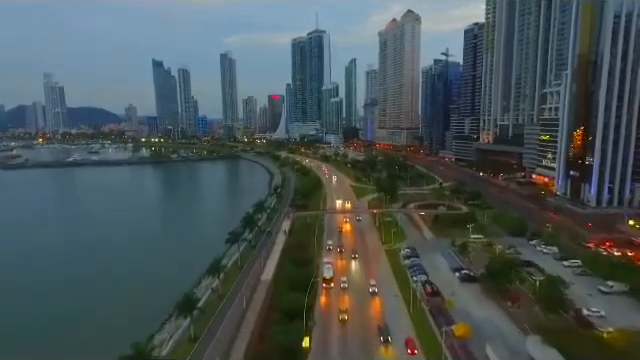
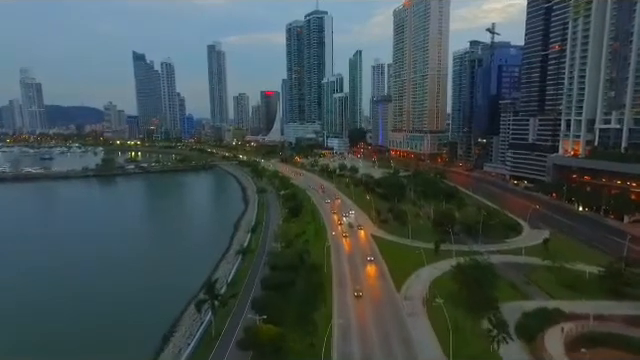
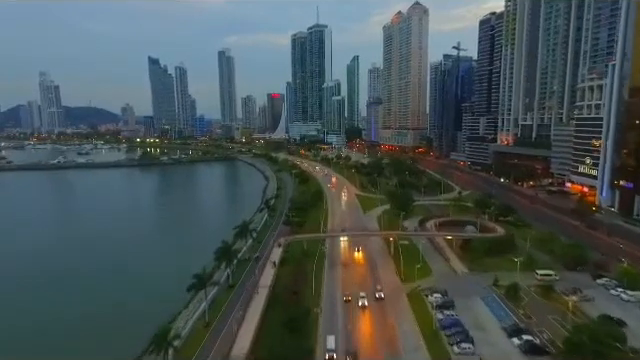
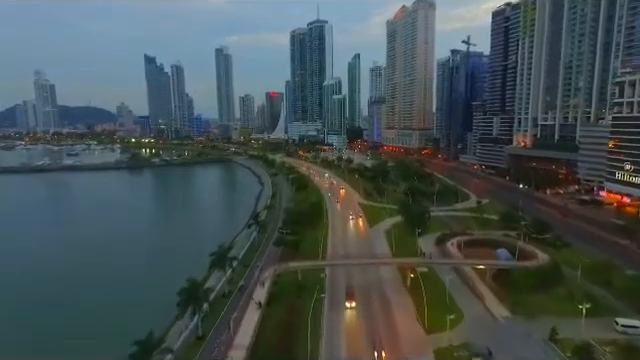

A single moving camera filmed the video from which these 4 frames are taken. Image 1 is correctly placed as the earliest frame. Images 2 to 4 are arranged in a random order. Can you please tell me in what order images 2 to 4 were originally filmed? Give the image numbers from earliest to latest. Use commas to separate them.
3, 4, 2
